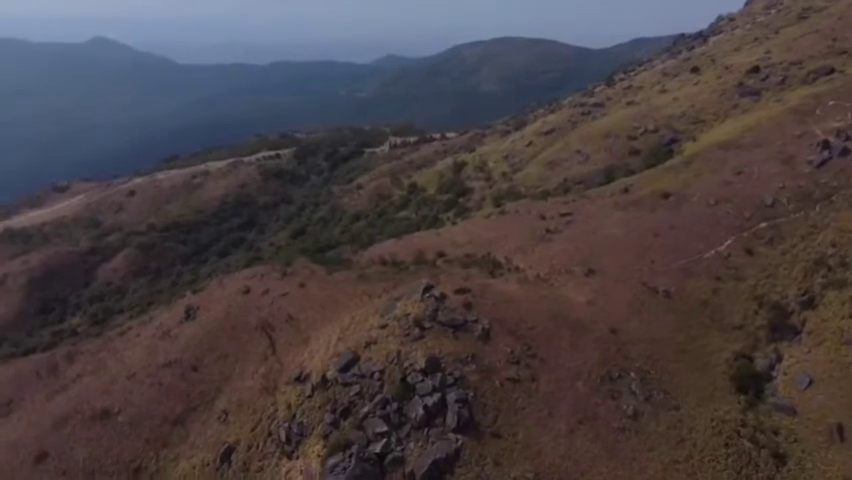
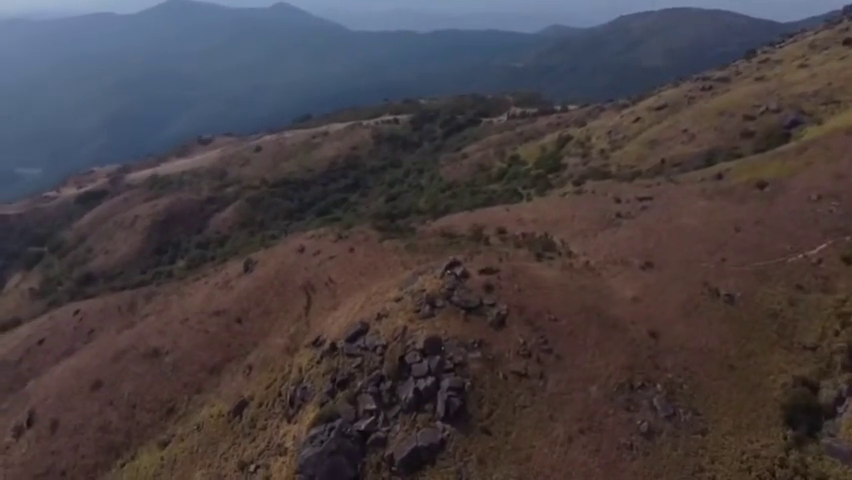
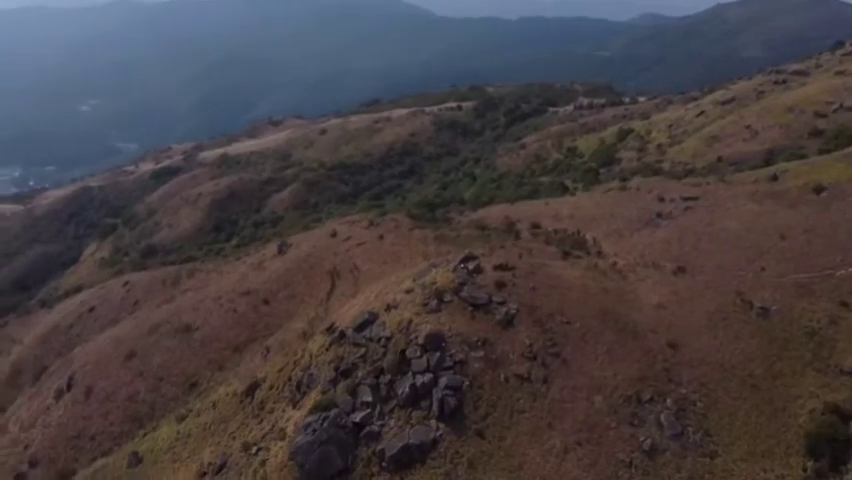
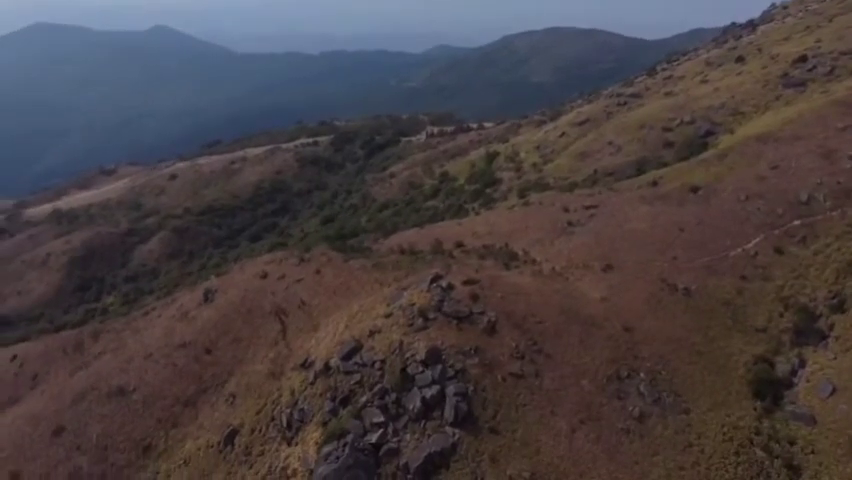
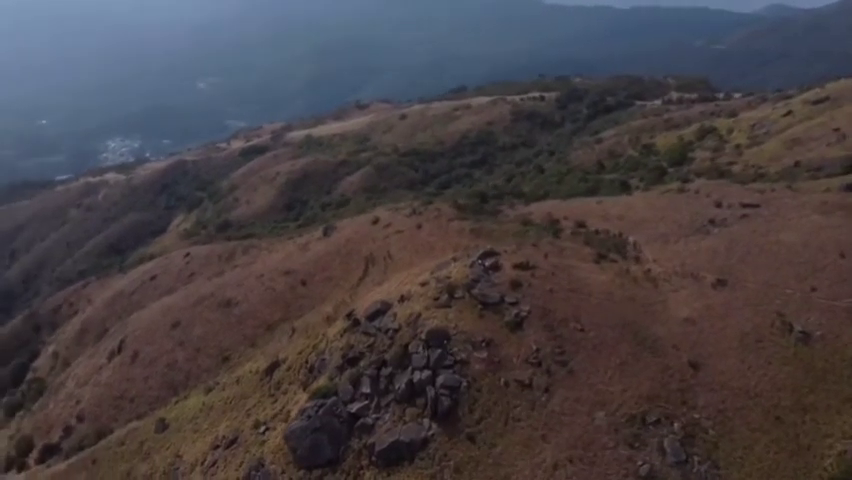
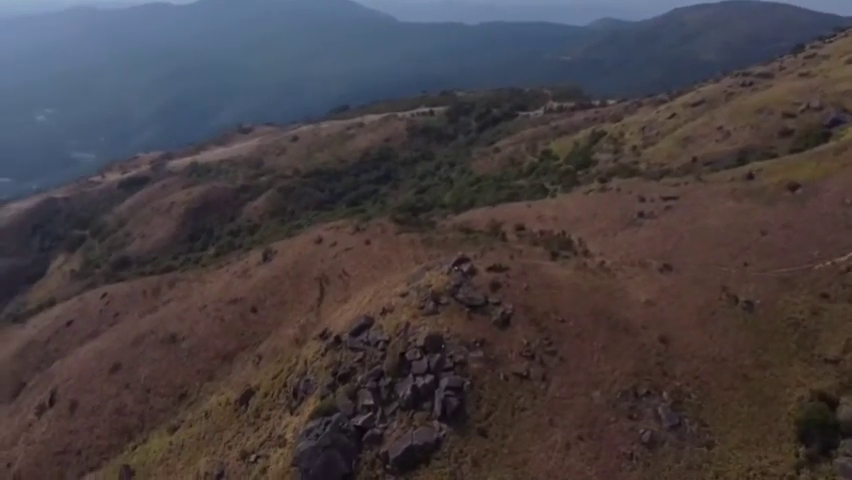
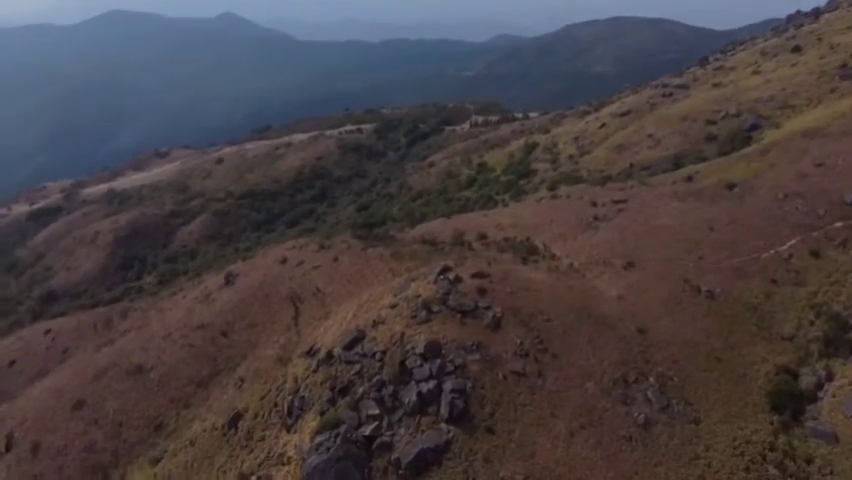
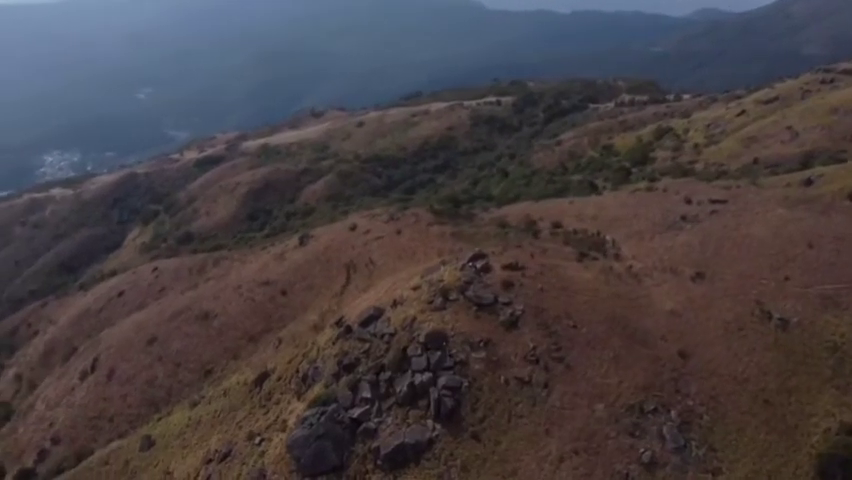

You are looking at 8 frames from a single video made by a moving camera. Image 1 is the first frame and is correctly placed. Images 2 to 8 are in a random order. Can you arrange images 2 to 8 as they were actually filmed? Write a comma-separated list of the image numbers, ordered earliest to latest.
4, 7, 2, 6, 3, 8, 5
